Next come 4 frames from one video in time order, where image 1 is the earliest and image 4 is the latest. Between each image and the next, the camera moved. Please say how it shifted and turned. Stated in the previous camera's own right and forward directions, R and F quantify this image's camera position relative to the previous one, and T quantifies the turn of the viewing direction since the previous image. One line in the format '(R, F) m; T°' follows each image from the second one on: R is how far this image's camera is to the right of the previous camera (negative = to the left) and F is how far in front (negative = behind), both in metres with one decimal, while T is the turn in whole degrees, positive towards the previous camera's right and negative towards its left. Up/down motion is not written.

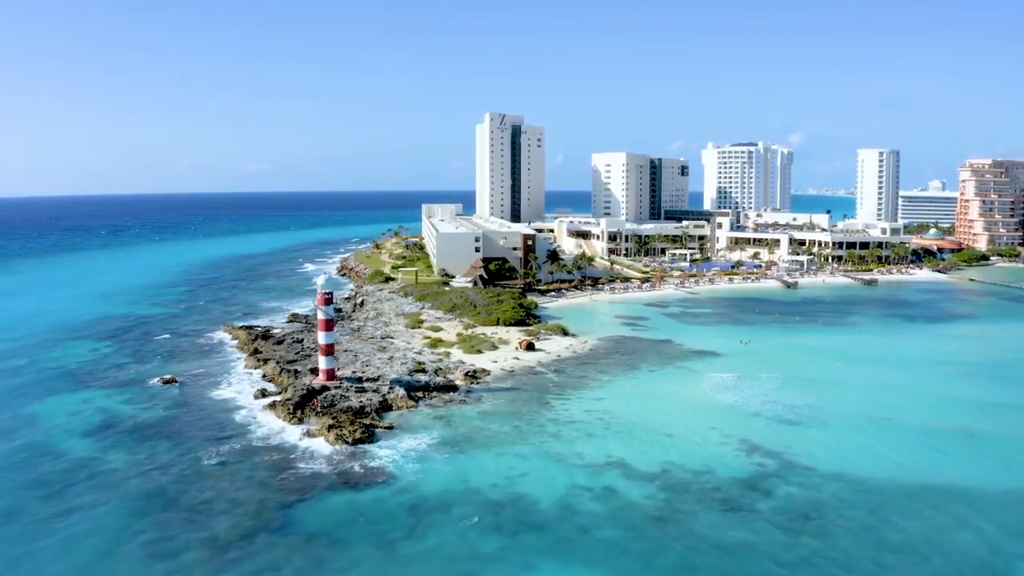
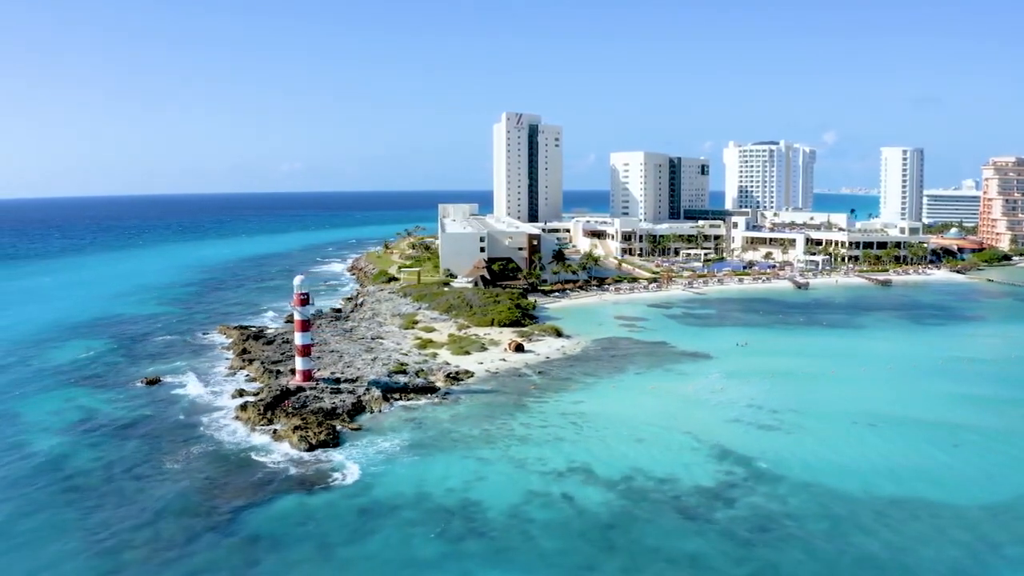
(+2.7, +0.7) m; -2°
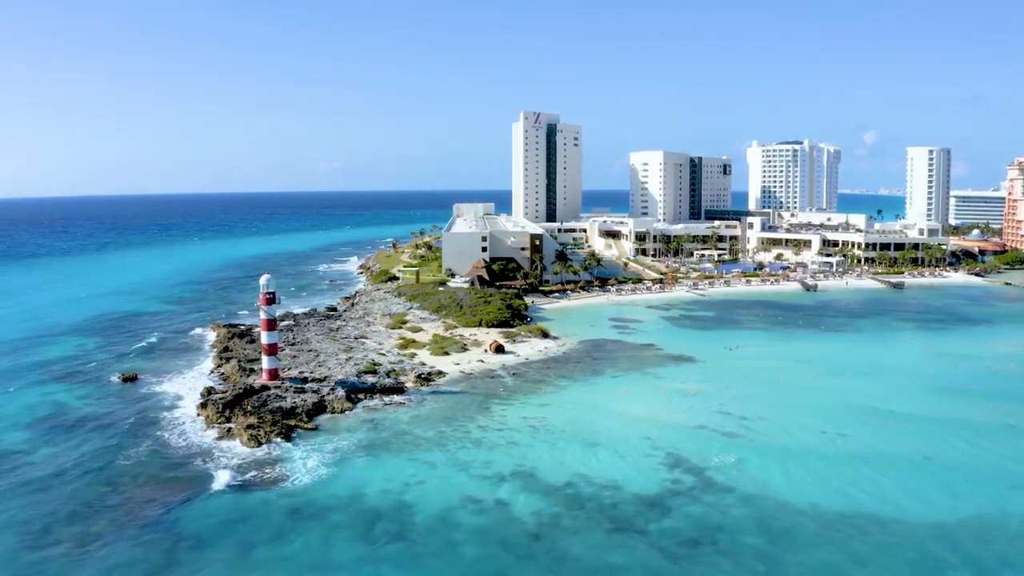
(+3.5, +0.7) m; -2°
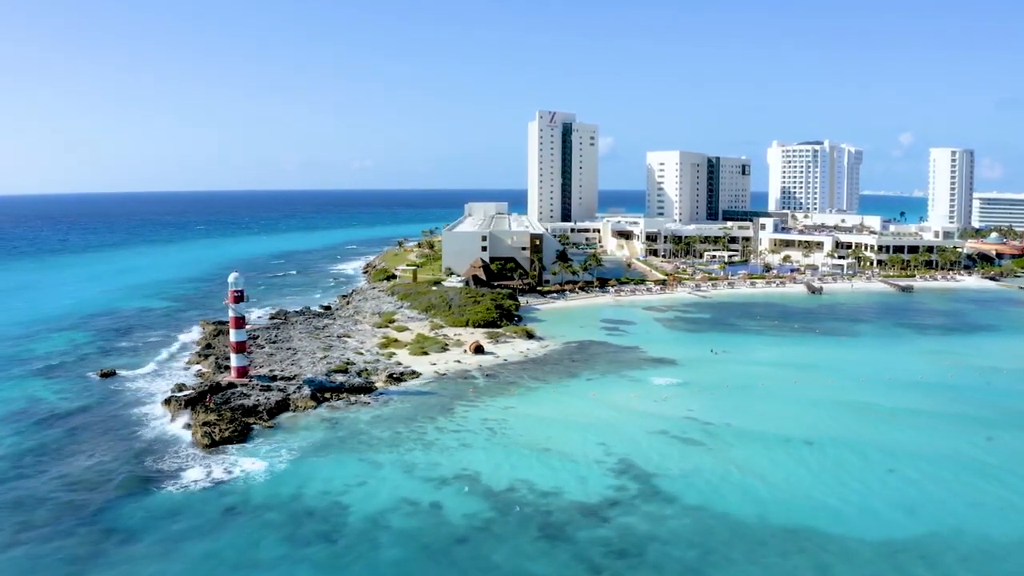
(+3.2, +0.5) m; -2°
